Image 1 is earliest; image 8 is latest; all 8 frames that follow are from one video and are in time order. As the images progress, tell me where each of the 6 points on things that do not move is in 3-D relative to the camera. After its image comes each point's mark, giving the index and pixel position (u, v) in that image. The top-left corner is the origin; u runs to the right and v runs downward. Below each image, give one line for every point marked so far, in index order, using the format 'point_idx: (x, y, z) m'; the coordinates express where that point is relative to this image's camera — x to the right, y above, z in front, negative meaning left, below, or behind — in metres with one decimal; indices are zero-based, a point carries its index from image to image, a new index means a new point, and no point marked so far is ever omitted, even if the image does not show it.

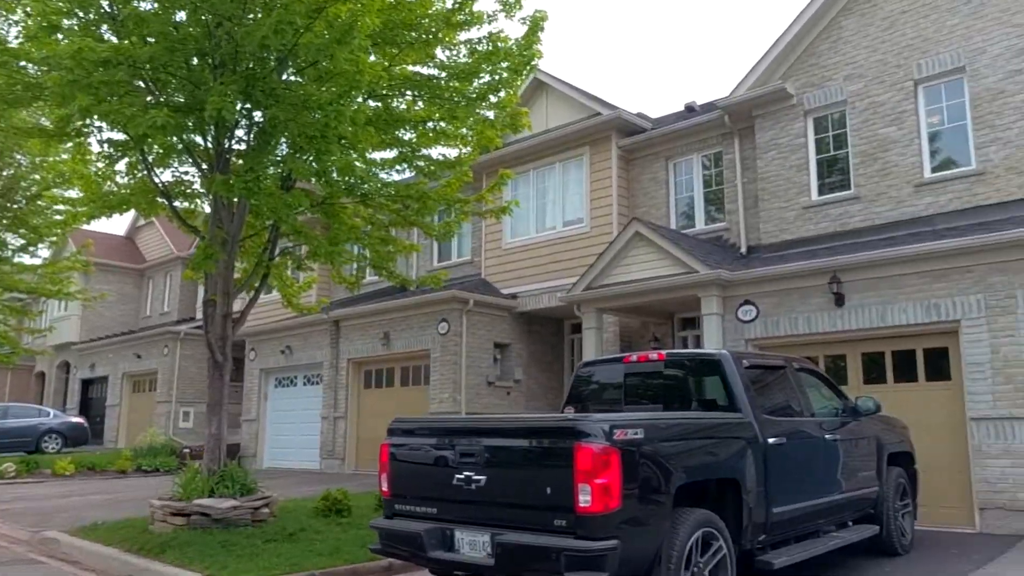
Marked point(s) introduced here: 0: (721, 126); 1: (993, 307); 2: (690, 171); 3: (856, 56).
0: (+3.5, +2.7, +13.8) m
1: (+5.3, -0.2, +9.2) m
2: (+3.1, +2.0, +14.4) m
3: (+5.0, +3.4, +12.2) m
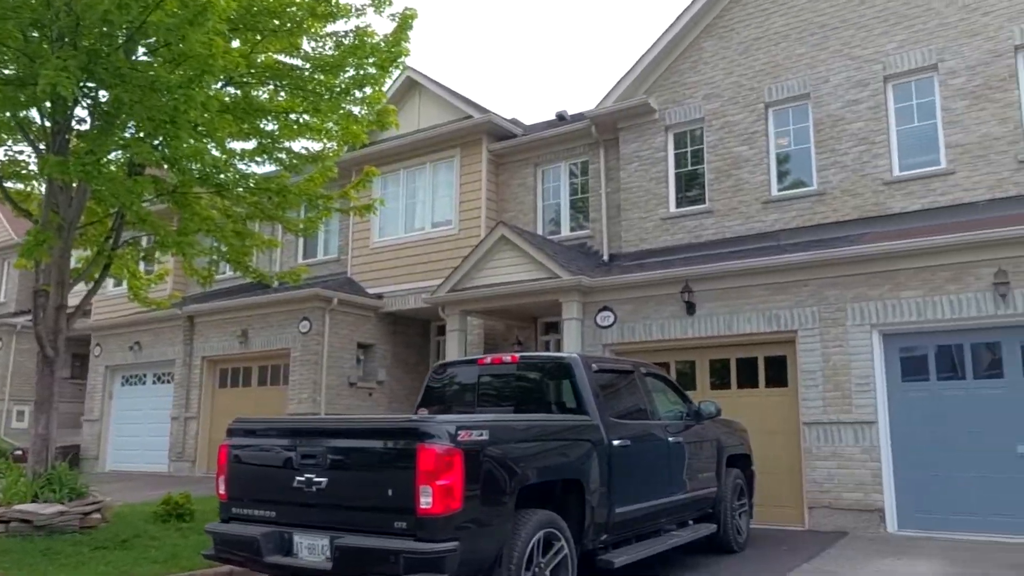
0: (+1.3, +2.6, +14.2) m
1: (+3.7, -0.4, +9.8) m
2: (+0.8, +1.9, +14.7) m
3: (+3.1, +3.3, +12.8) m
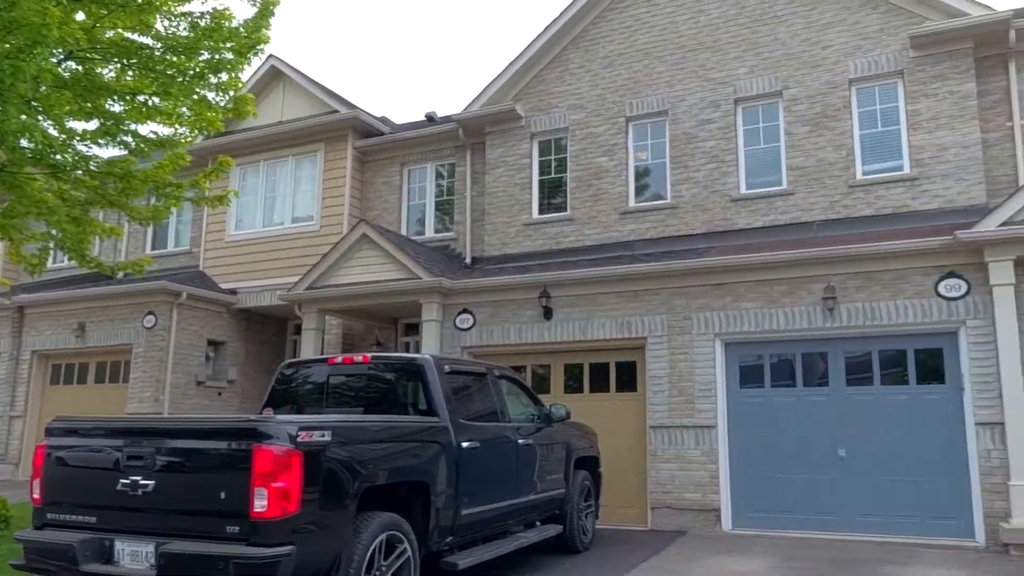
0: (-1.0, +2.6, +14.2) m
1: (+2.0, -0.5, +10.3) m
2: (-1.6, +1.9, +14.6) m
3: (+1.0, +3.2, +13.1) m
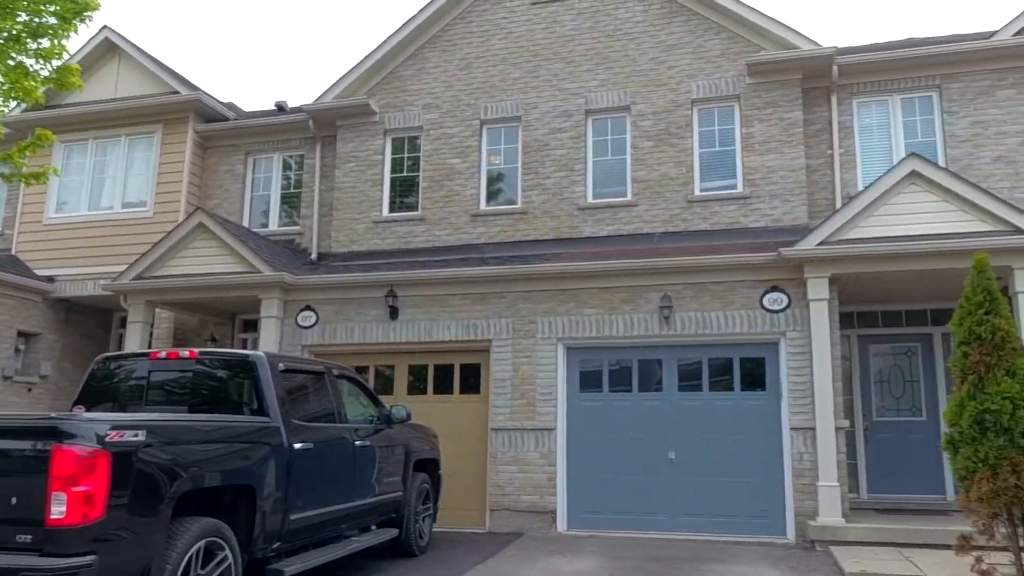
0: (-3.4, +2.6, +13.7) m
1: (+0.1, -0.5, +10.4) m
2: (-4.1, +2.0, +14.1) m
3: (-1.2, +3.1, +13.0) m
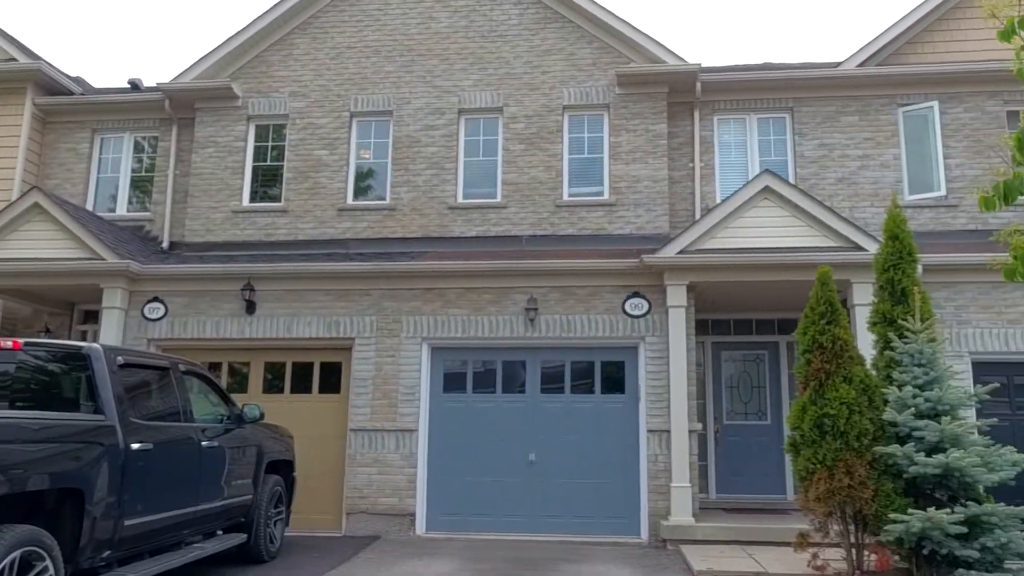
0: (-5.5, +2.8, +12.9) m
1: (-1.6, -0.5, +10.1) m
2: (-6.2, +2.2, +13.1) m
3: (-3.2, +3.2, +12.6) m
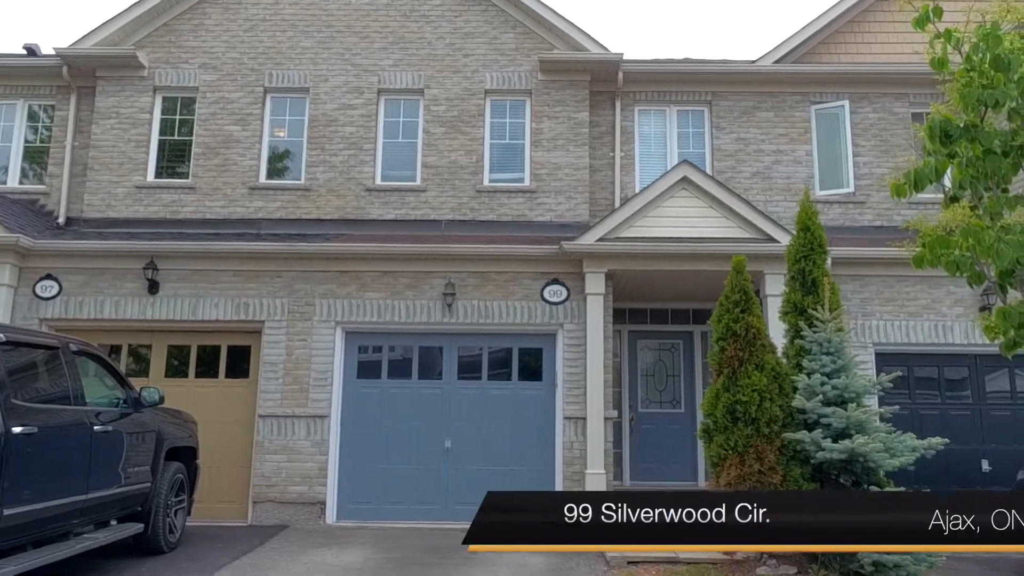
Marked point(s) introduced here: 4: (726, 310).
0: (-6.6, +3.1, +12.1) m
1: (-2.6, -0.3, +9.8) m
2: (-7.4, +2.5, +12.3) m
3: (-4.3, +3.5, +12.0) m
4: (+1.9, -0.2, +7.3) m
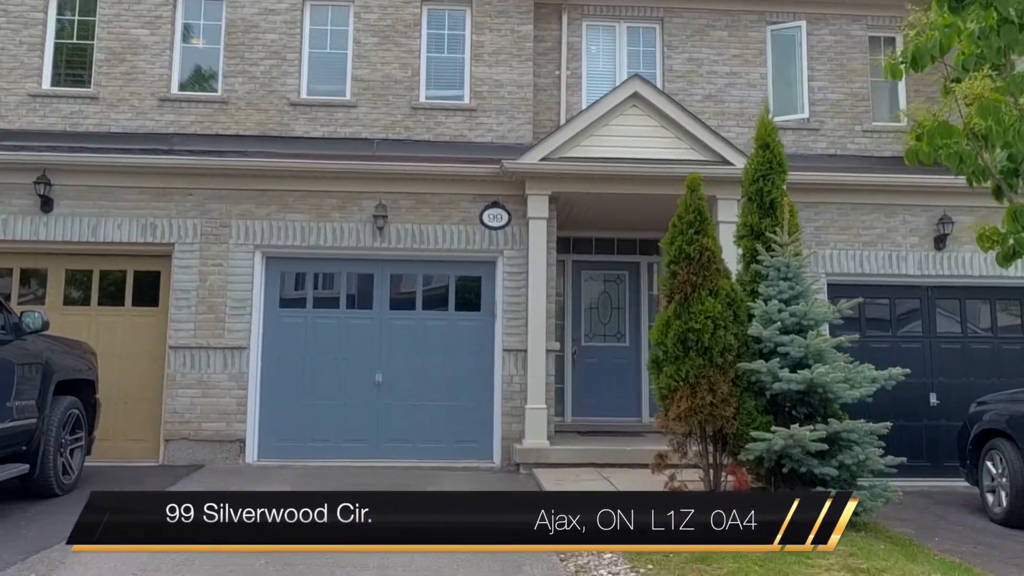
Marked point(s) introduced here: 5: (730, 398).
0: (-7.4, +4.1, +10.7) m
1: (-3.3, +0.6, +8.9) m
2: (-8.2, +3.6, +10.8) m
3: (-5.1, +4.5, +10.7) m
4: (+1.4, +0.5, +6.7) m
5: (+1.7, -0.8, +6.4) m
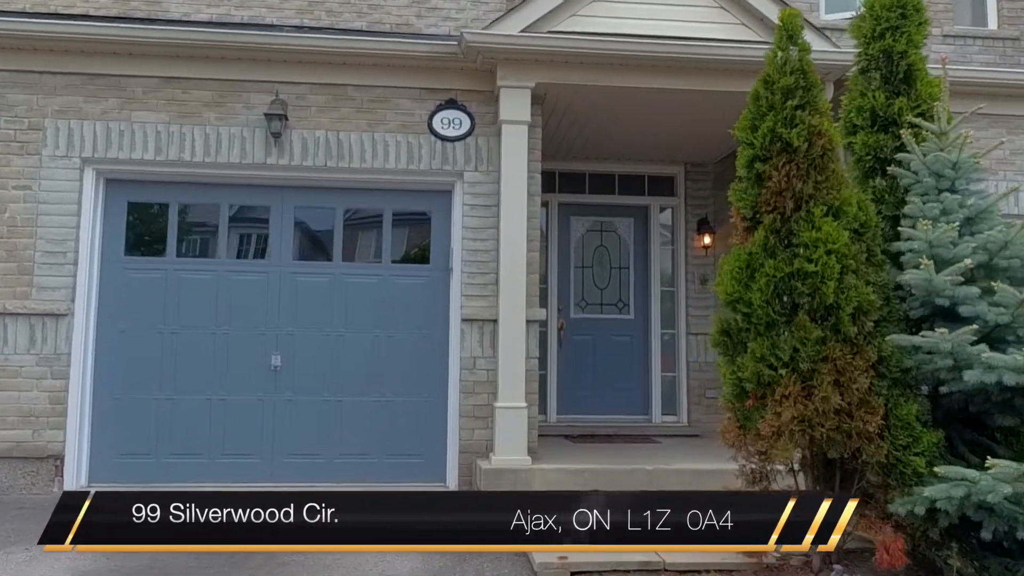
0: (-7.8, +4.6, +7.4) m
1: (-3.5, +1.0, +5.8) m
2: (-8.6, +4.1, +7.5) m
3: (-5.4, +5.0, +7.5) m
4: (+1.2, +0.8, +3.8) m
5: (+1.5, -0.5, +3.5) m
